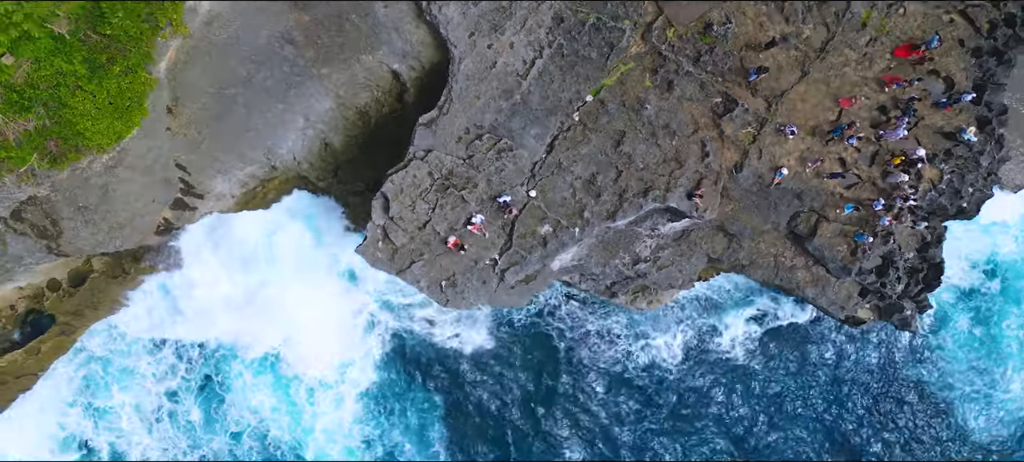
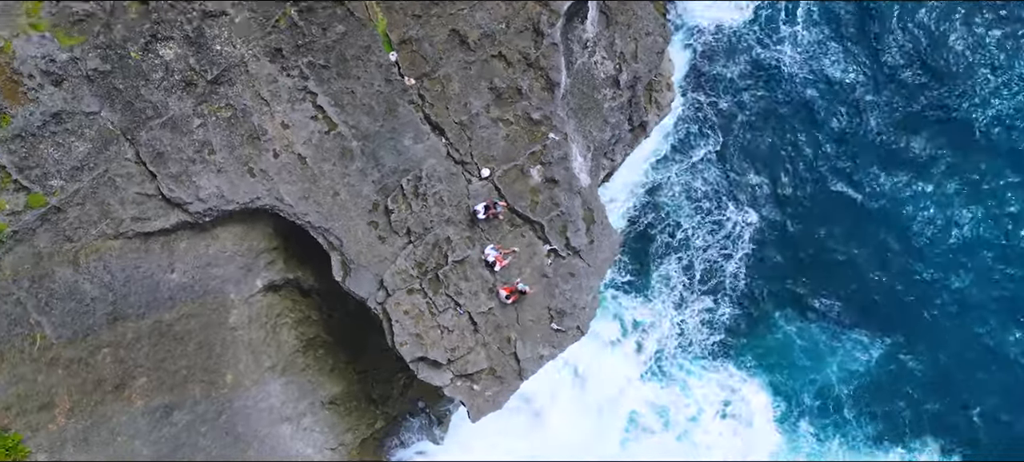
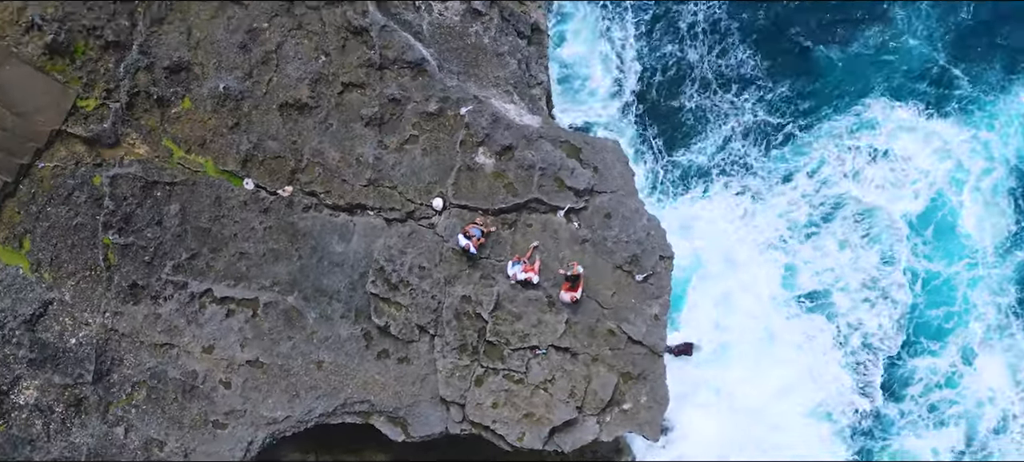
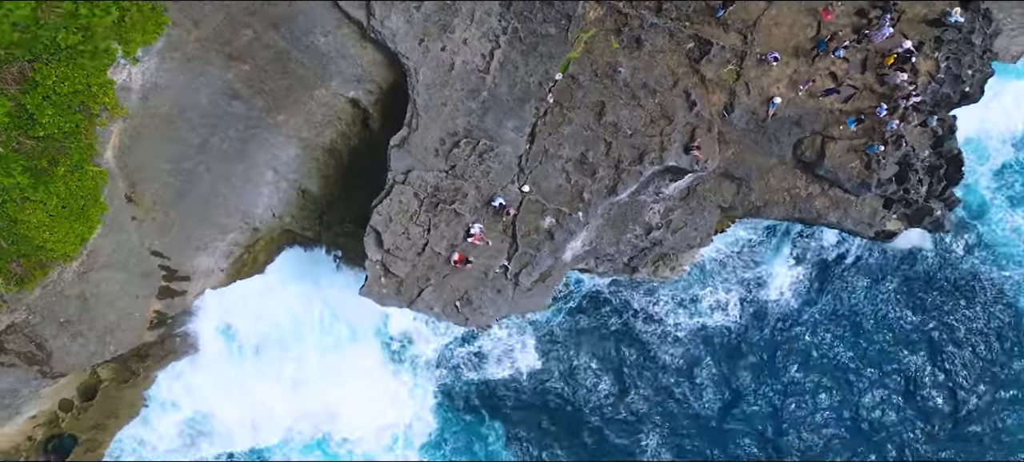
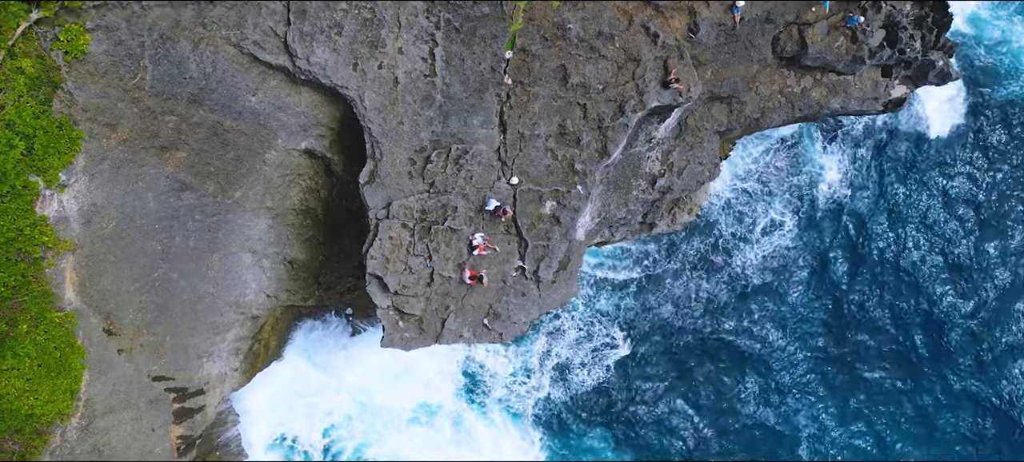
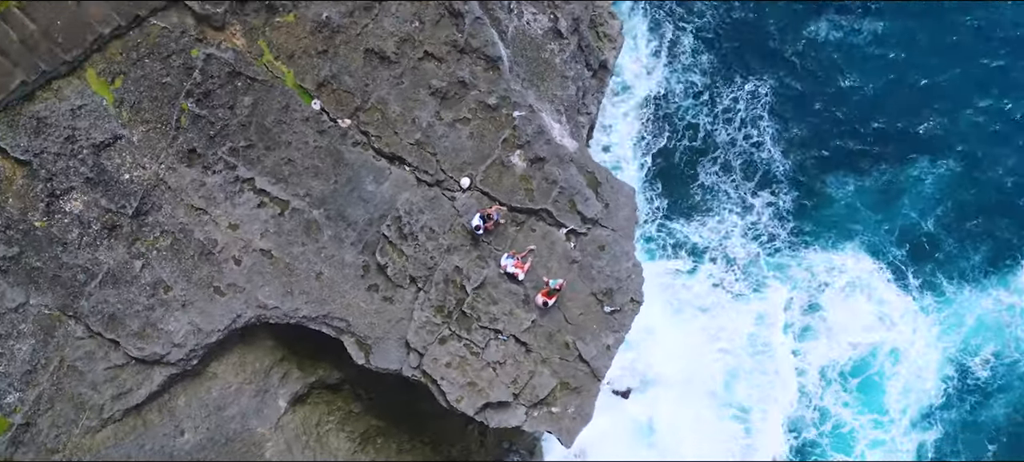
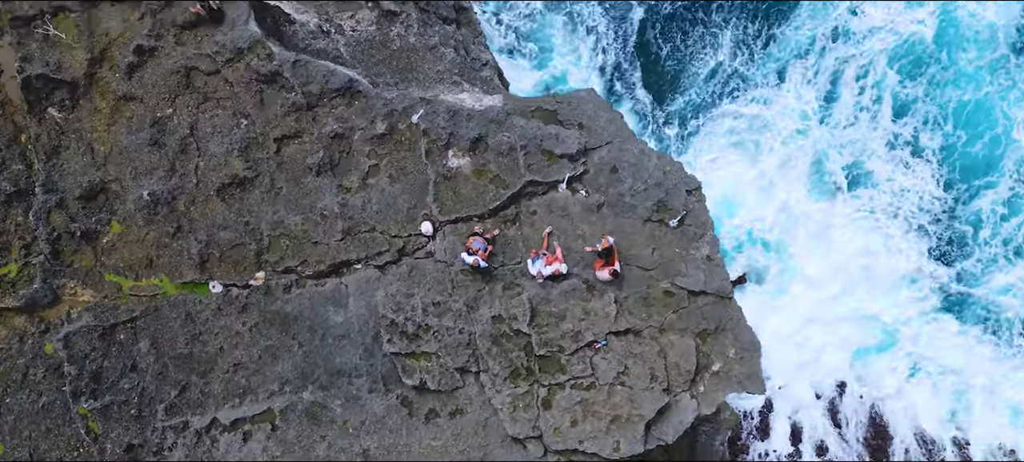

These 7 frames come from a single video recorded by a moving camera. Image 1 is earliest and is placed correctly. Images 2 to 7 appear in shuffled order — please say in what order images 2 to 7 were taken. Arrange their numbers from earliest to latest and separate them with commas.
4, 5, 2, 6, 3, 7
